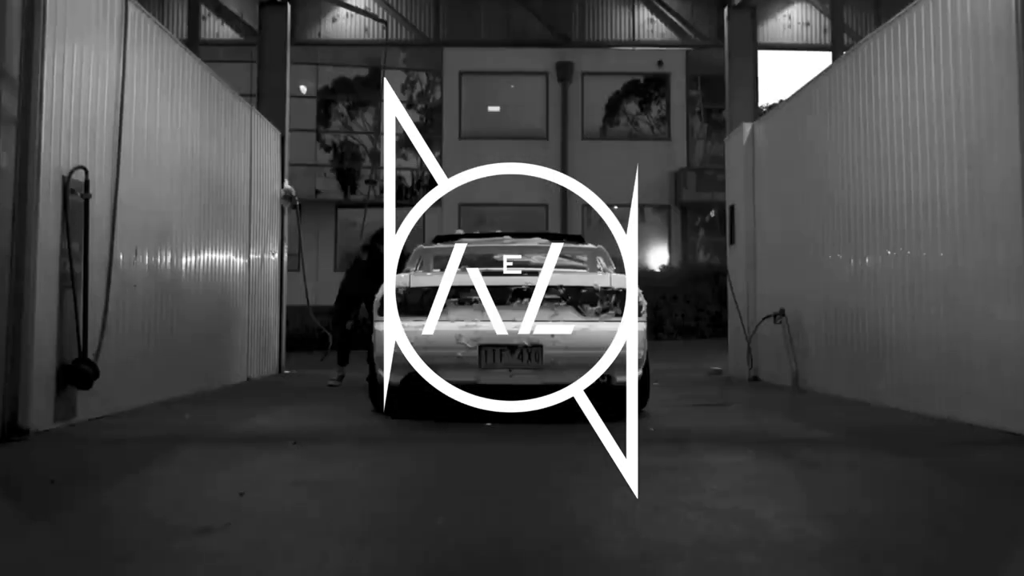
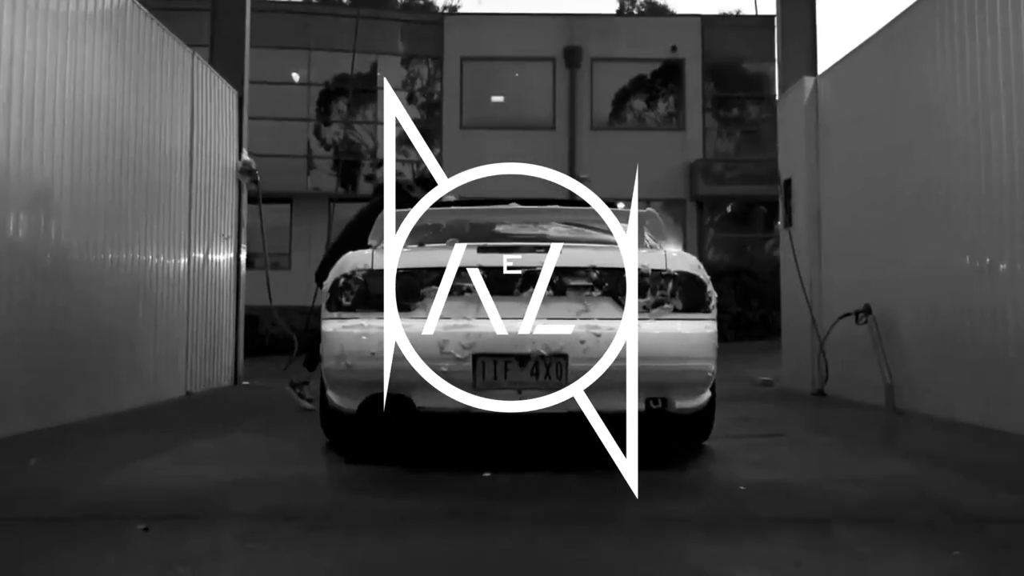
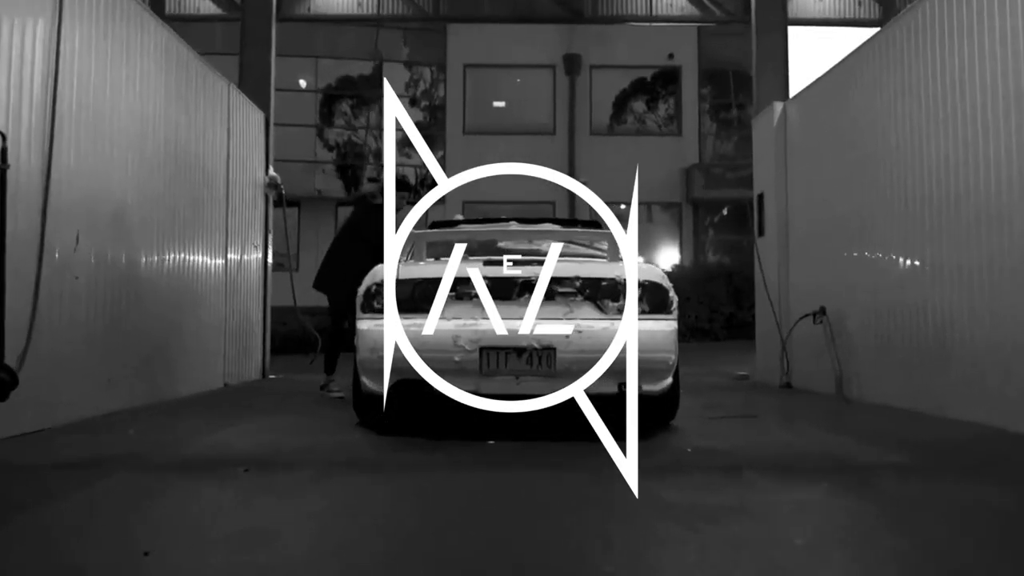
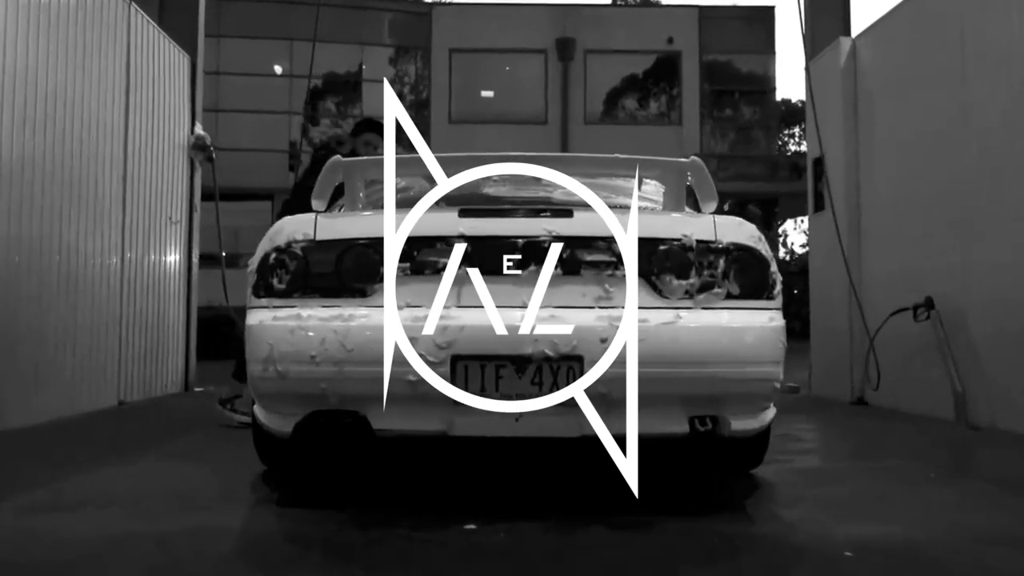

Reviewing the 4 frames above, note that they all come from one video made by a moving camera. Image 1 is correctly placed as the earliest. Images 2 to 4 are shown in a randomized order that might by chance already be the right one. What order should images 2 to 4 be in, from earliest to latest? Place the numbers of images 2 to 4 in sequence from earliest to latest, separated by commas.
3, 2, 4
